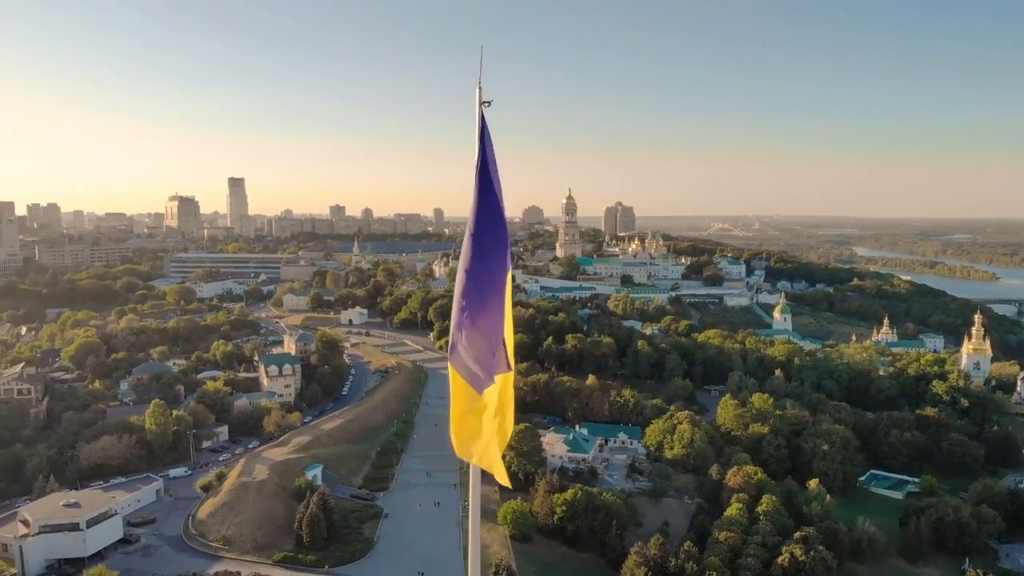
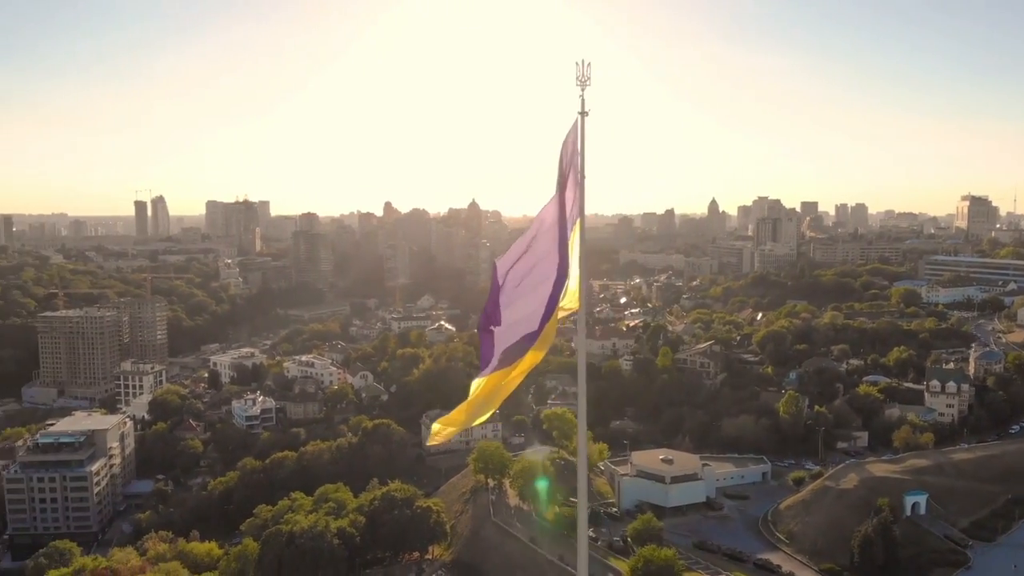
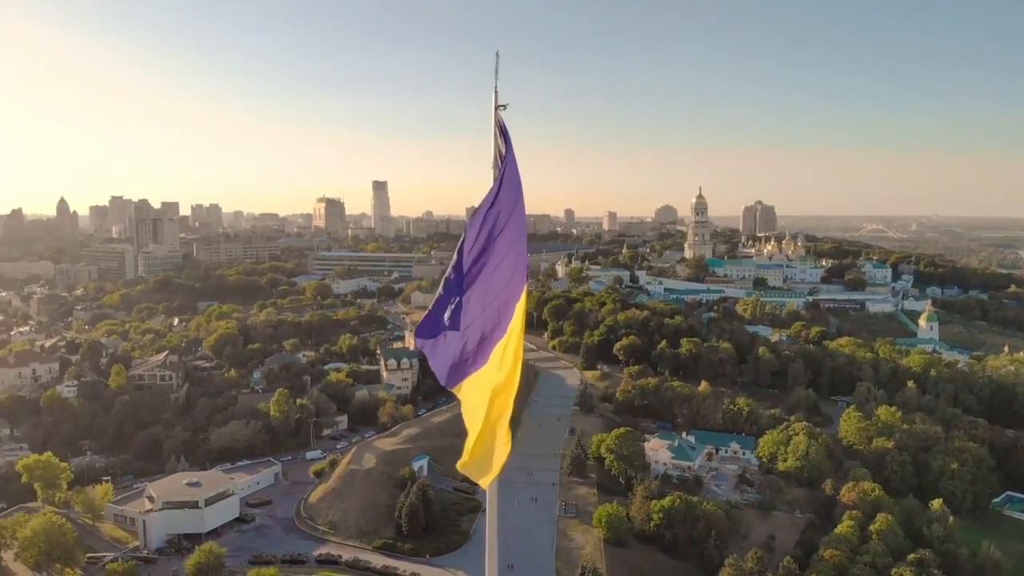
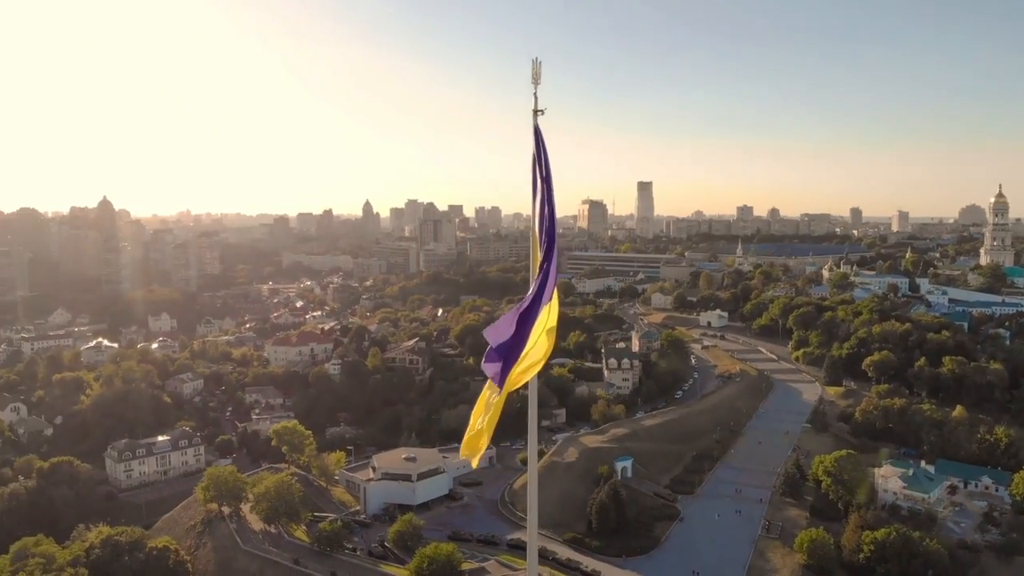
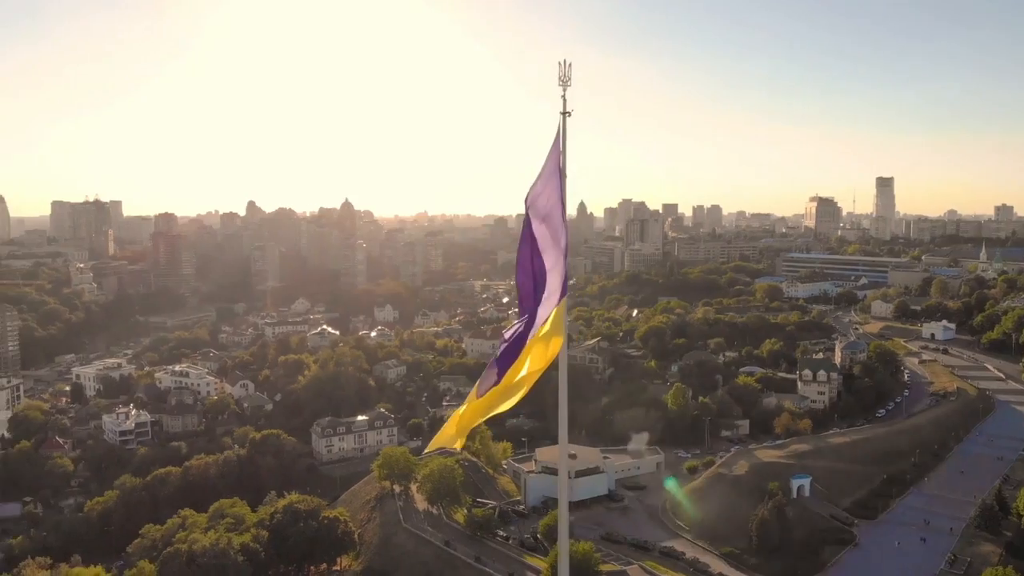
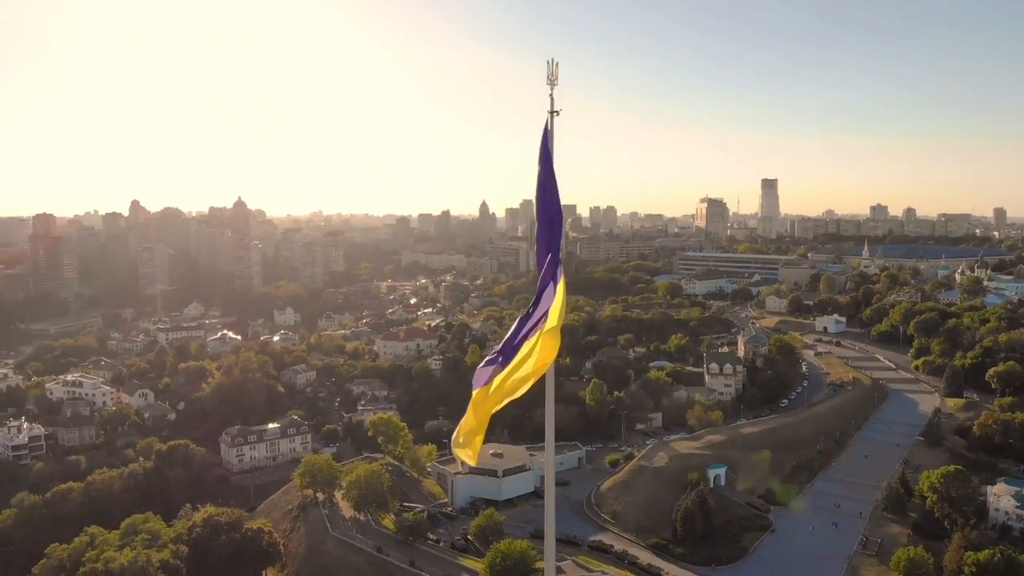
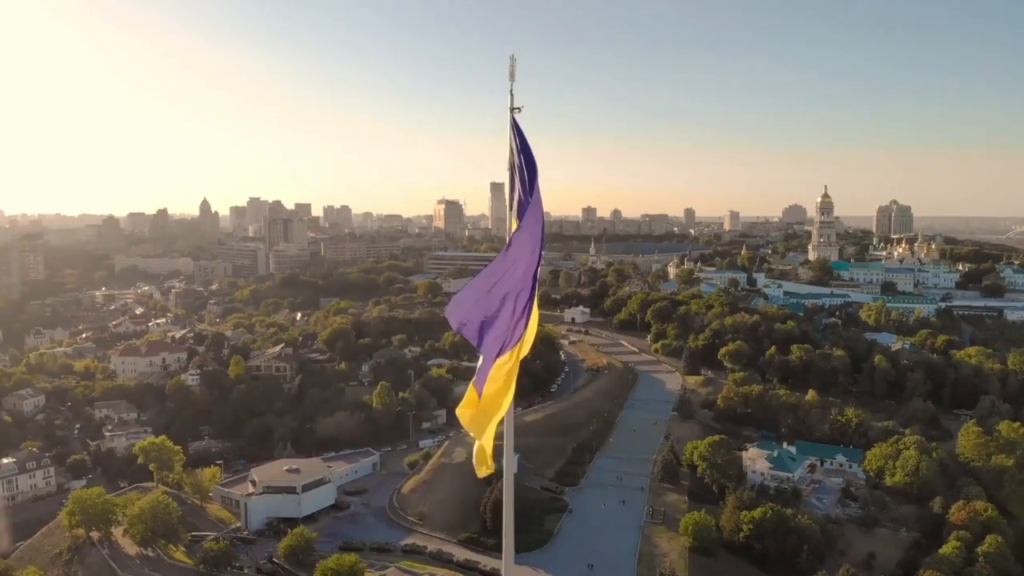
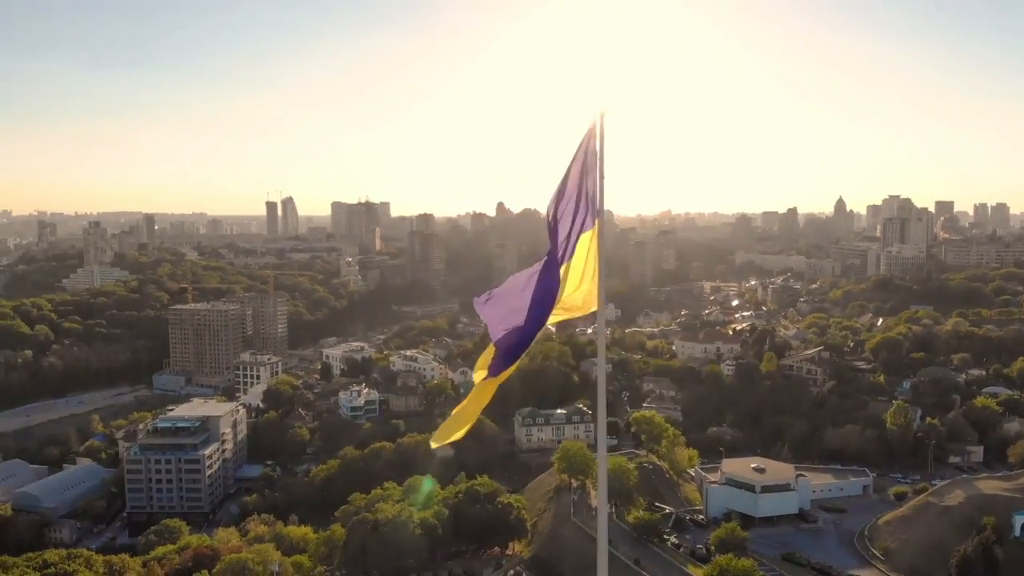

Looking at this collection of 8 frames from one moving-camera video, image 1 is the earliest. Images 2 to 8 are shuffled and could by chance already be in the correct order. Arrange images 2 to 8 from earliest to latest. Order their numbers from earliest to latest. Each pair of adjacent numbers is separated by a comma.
3, 7, 4, 6, 5, 2, 8
